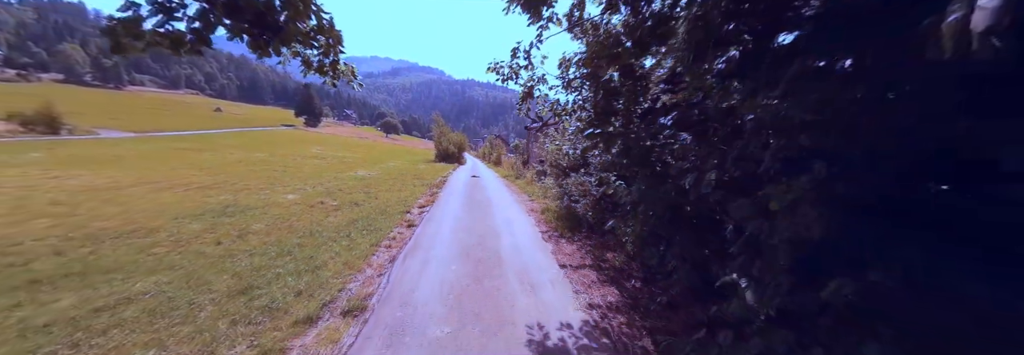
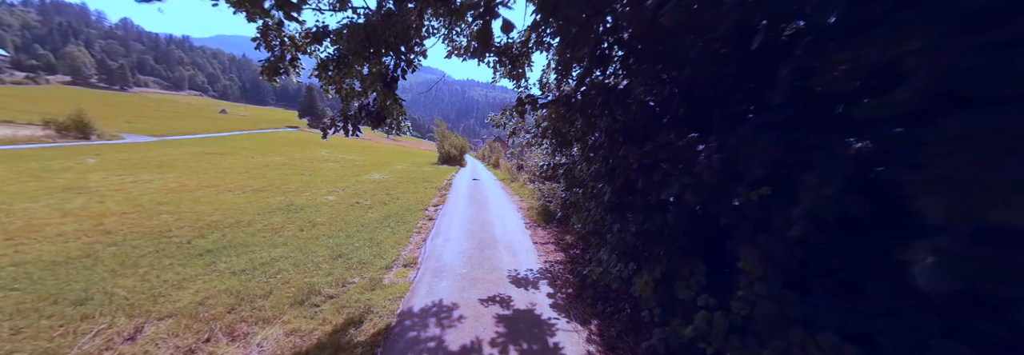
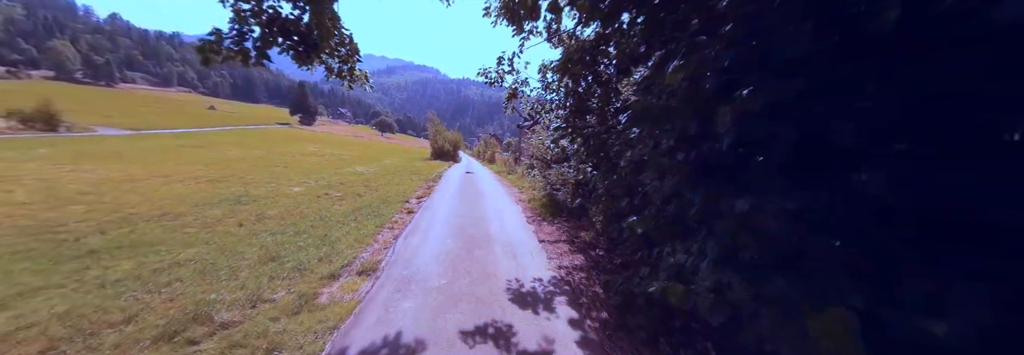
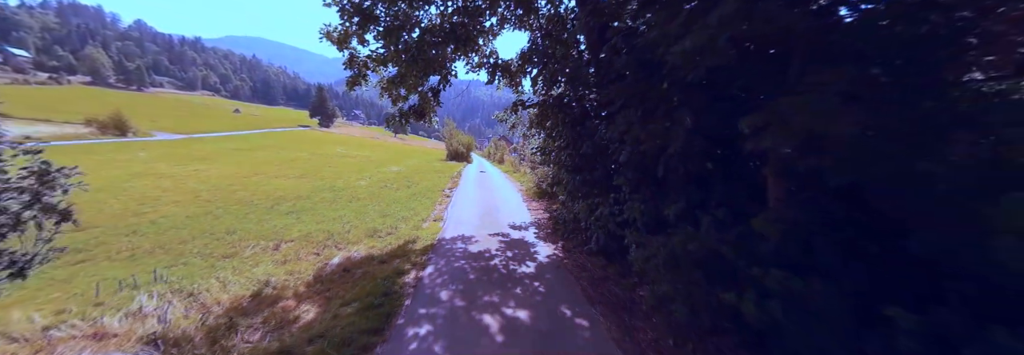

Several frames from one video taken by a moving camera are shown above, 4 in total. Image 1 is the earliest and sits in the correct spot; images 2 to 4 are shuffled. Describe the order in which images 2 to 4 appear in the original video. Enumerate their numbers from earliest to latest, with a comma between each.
3, 2, 4
